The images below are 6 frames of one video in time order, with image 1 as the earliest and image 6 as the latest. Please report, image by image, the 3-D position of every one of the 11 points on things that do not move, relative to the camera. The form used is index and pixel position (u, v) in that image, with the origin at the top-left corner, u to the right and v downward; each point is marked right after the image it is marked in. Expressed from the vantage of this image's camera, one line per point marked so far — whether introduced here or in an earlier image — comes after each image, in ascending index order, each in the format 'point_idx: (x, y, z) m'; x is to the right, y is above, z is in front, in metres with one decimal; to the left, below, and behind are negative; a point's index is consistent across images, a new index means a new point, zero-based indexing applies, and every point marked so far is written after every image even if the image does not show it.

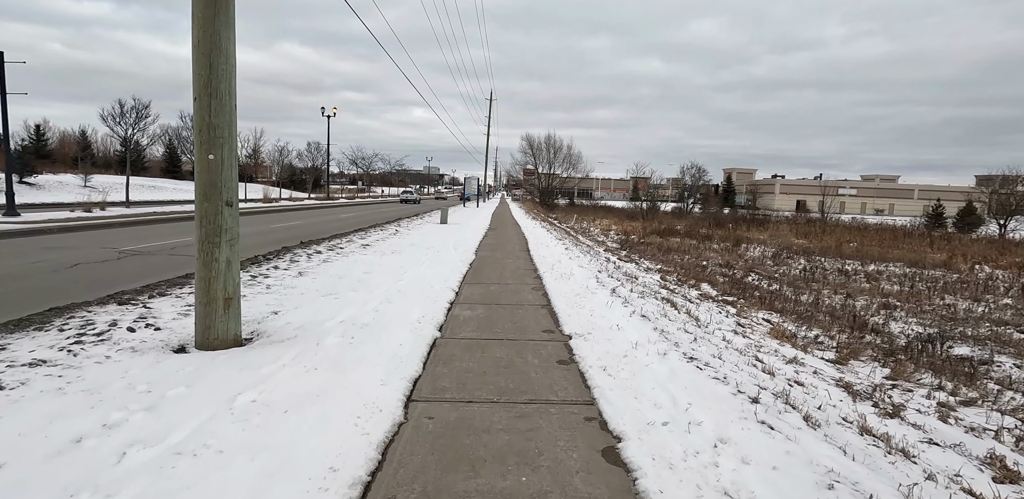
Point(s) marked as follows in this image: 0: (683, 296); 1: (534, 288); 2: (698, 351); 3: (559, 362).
0: (+3.4, -0.9, +9.0) m
1: (+0.3, -0.6, +6.7) m
2: (+1.7, -0.9, +4.3) m
3: (+0.4, -0.9, +3.8) m
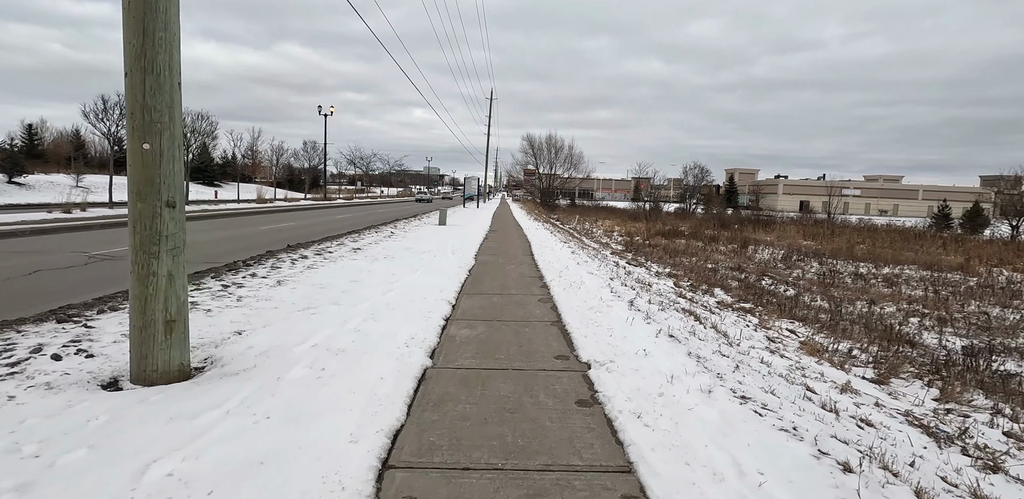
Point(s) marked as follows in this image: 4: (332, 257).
0: (+3.4, -1.0, +8.2) m
1: (+0.4, -0.7, +5.9) m
2: (+1.8, -1.0, +3.5) m
3: (+0.4, -1.0, +3.0) m
4: (-3.5, -0.1, +9.0) m
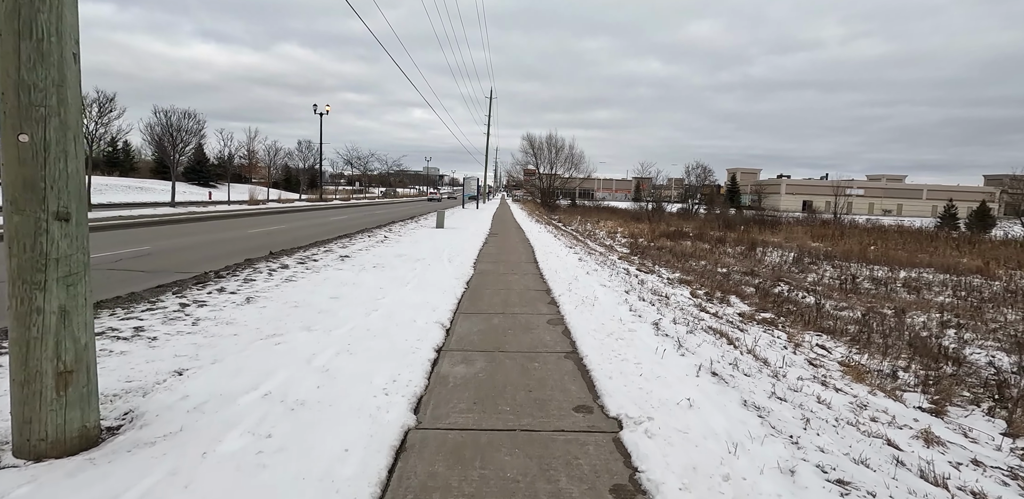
0: (+3.5, -1.1, +7.4) m
1: (+0.4, -0.8, +5.1) m
2: (+1.8, -1.2, +2.6) m
3: (+0.5, -1.2, +2.2) m
4: (-3.5, -0.3, +8.1) m
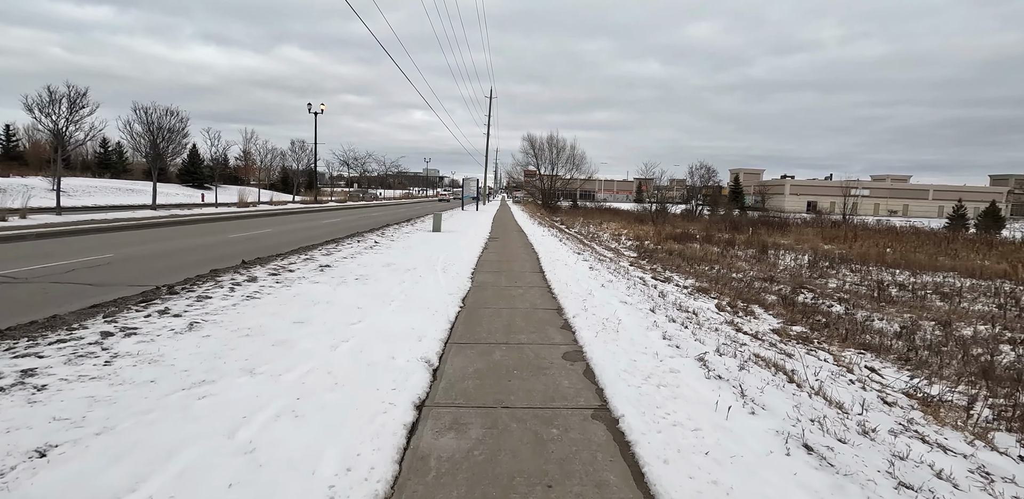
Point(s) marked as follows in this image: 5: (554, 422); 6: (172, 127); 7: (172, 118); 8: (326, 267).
0: (+3.5, -1.3, +6.3) m
1: (+0.5, -0.9, +4.0) m
2: (+1.9, -1.3, +1.5) m
3: (+0.5, -1.3, +1.1) m
4: (-3.4, -0.4, +7.0) m
5: (+0.3, -1.1, +2.8) m
6: (-14.0, +5.0, +18.8) m
7: (-13.7, +5.3, +18.4) m
8: (-3.3, -0.3, +8.1) m
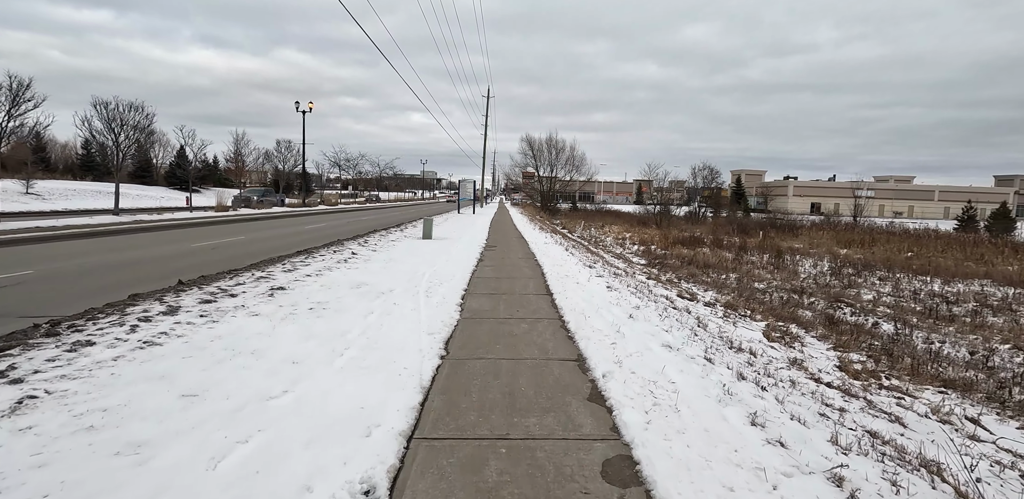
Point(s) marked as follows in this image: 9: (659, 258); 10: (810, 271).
0: (+3.5, -1.5, +4.7) m
1: (+0.5, -1.2, +2.4) m
2: (+1.9, -1.5, -0.1) m
3: (+0.6, -1.5, -0.5) m
4: (-3.4, -0.7, +5.4) m
5: (+0.3, -1.3, +1.2) m
6: (-14.0, +4.7, +17.1) m
7: (-13.7, +5.0, +16.8) m
8: (-3.3, -0.6, +6.4) m
9: (+5.9, -0.3, +18.5) m
10: (+12.6, -0.9, +19.3) m
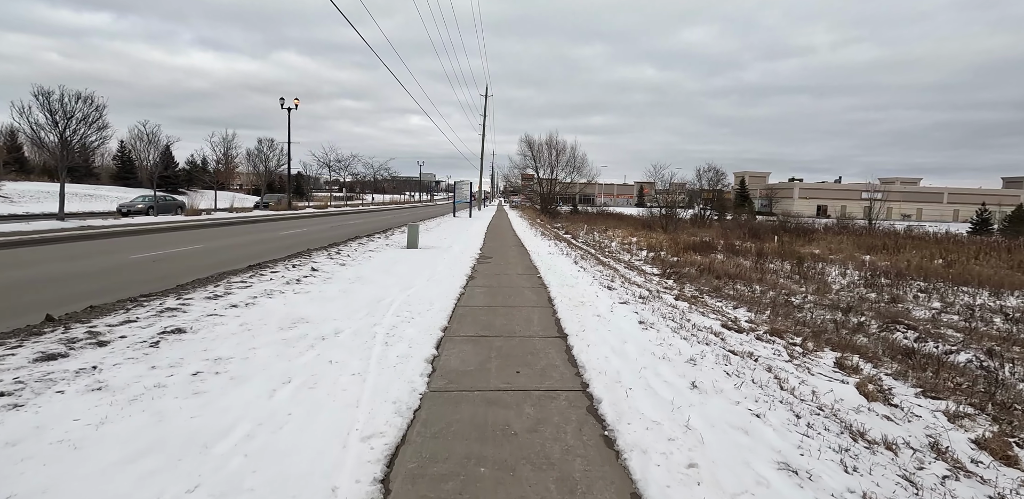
0: (+3.5, -1.7, +2.8) m
1: (+0.5, -1.4, +0.4) m
2: (+1.9, -1.7, -2.0) m
3: (+0.6, -1.7, -2.5) m
4: (-3.4, -0.9, +3.5) m
5: (+0.3, -1.5, -0.7) m
6: (-14.1, +4.4, +15.2) m
7: (-13.8, +4.7, +14.8) m
8: (-3.3, -0.8, +4.5) m
9: (+5.9, -0.6, +16.6) m
10: (+12.5, -1.2, +17.4) m
